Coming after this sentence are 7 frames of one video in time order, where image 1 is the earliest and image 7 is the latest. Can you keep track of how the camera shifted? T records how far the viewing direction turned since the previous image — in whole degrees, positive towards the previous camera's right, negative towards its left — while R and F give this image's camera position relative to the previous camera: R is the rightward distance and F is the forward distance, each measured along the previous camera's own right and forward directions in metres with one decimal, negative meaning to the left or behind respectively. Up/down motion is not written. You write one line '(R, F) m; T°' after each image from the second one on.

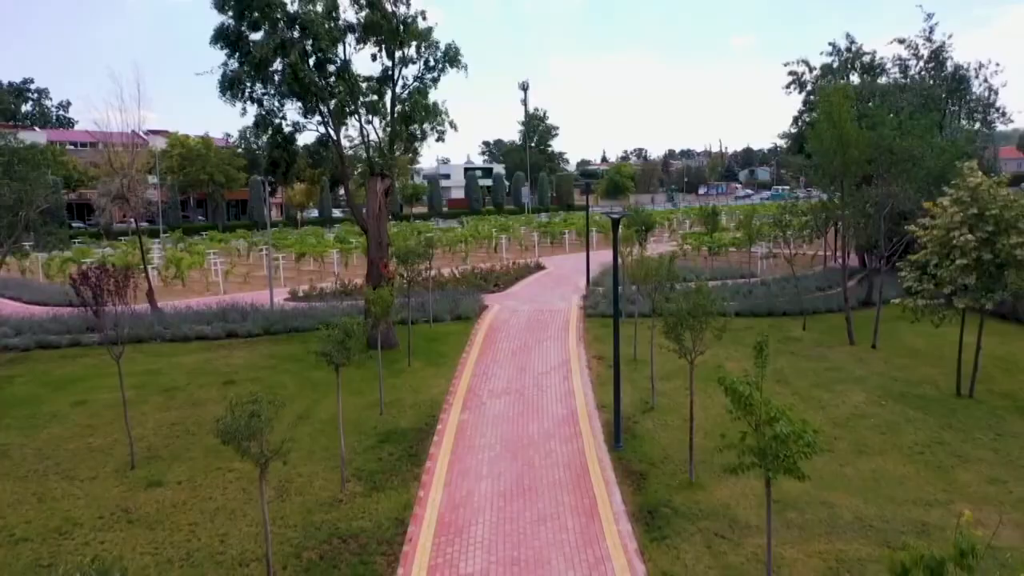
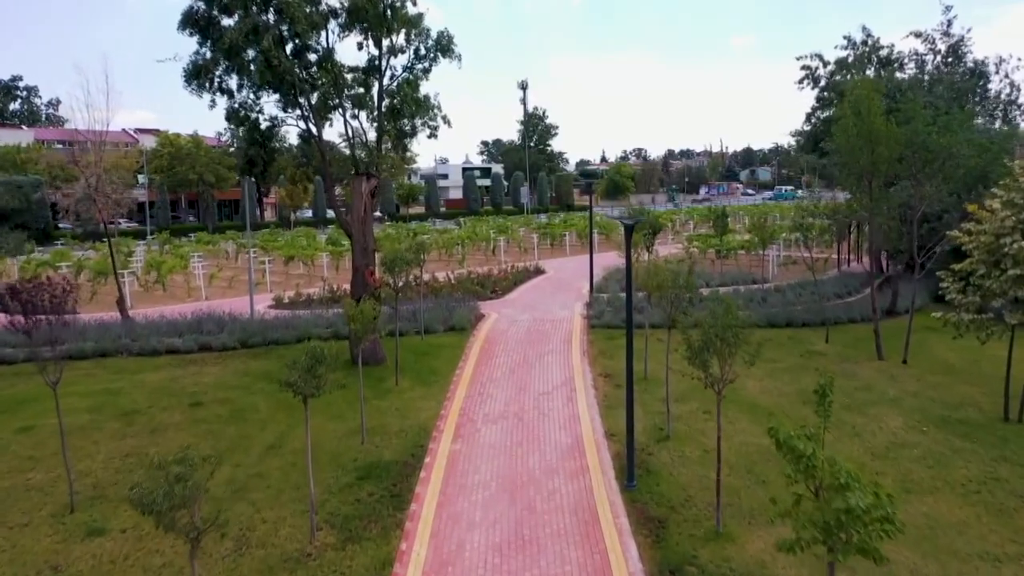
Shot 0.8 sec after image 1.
(0.0, +1.3) m; 0°
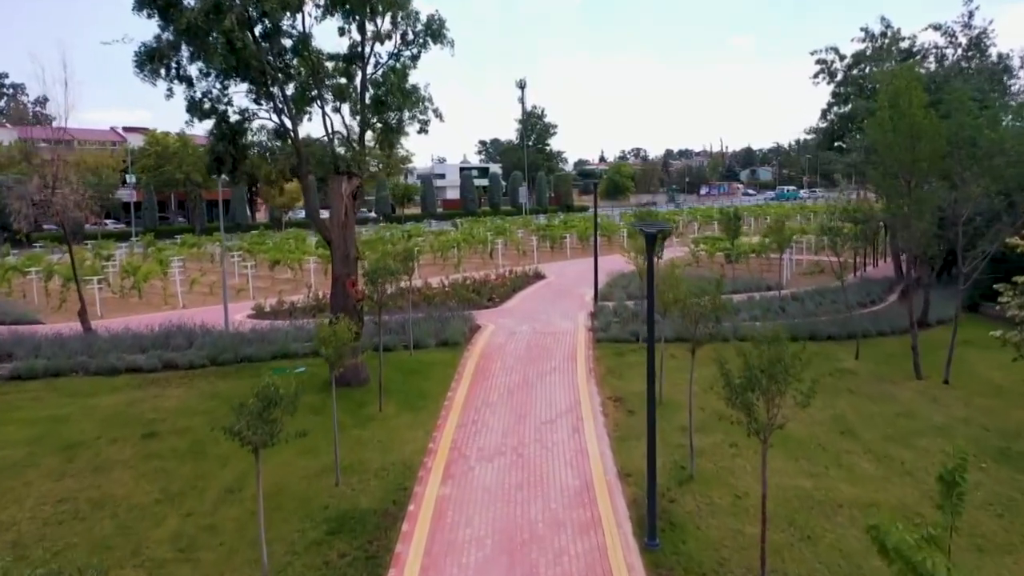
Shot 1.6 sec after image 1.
(0.0, +1.4) m; 0°
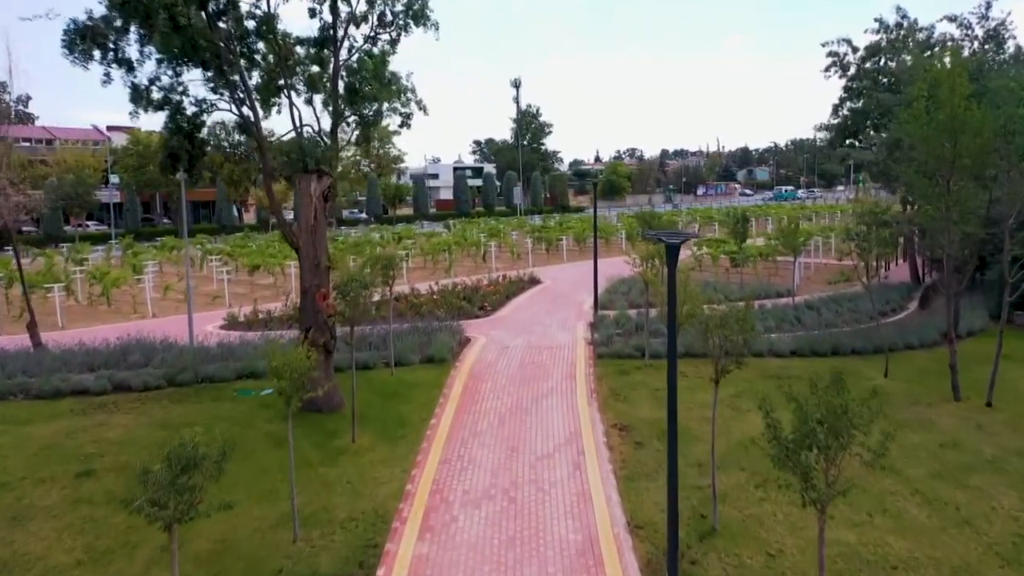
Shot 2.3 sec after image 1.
(0.0, +1.4) m; 0°
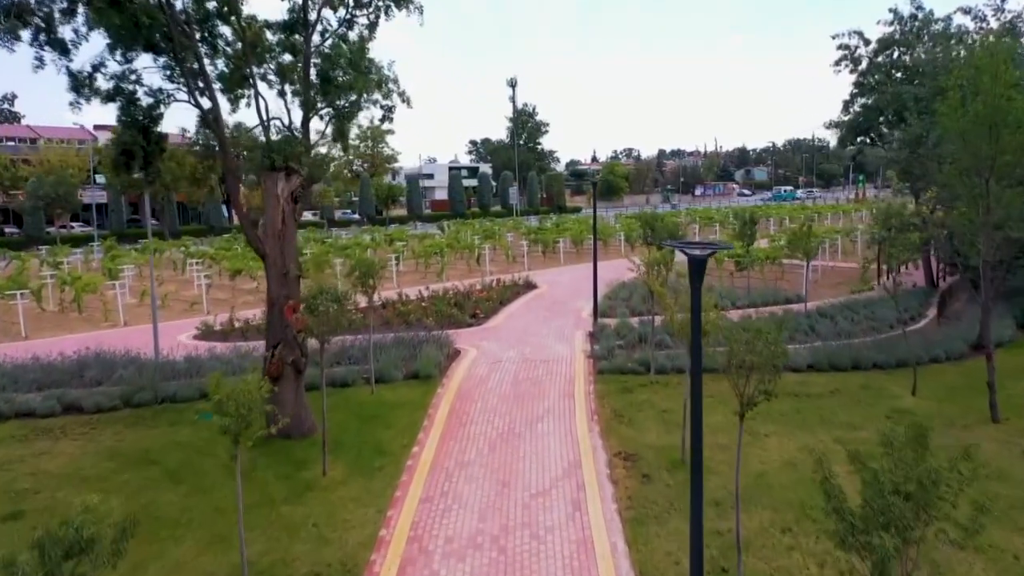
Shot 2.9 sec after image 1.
(+0.1, +1.1) m; 0°
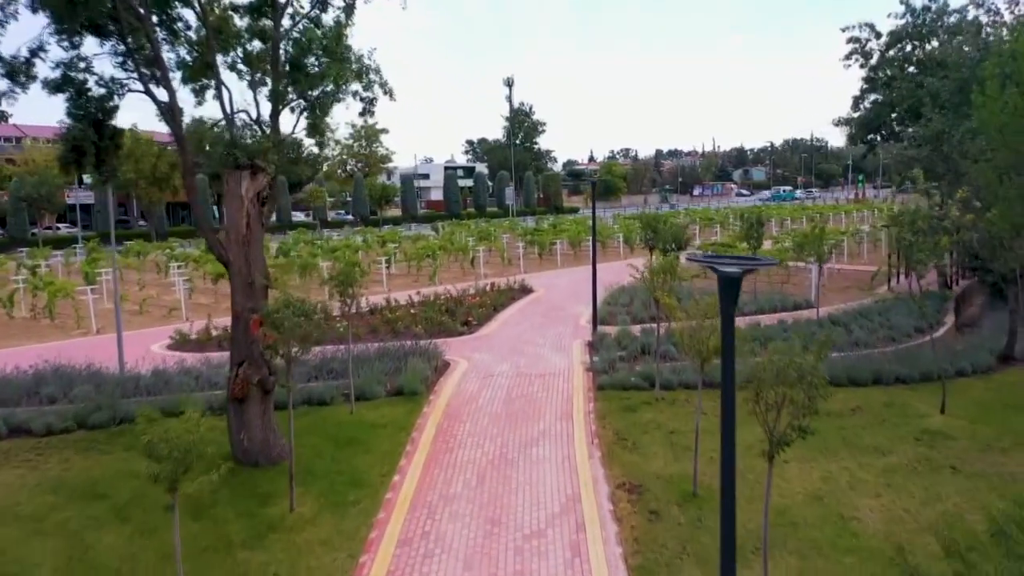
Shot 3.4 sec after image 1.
(+0.1, +1.0) m; 0°
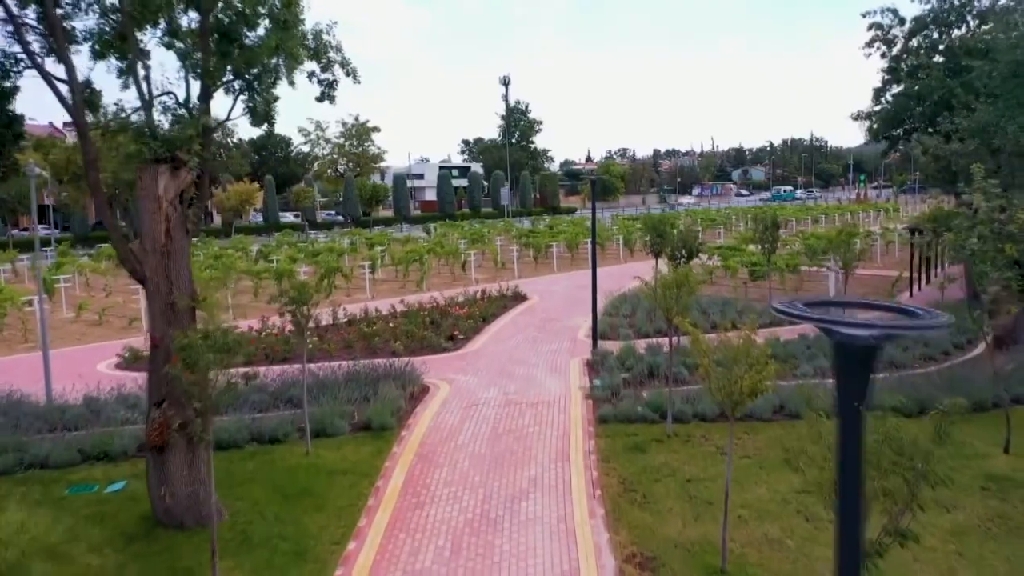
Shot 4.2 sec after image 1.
(+0.1, +1.6) m; 0°
